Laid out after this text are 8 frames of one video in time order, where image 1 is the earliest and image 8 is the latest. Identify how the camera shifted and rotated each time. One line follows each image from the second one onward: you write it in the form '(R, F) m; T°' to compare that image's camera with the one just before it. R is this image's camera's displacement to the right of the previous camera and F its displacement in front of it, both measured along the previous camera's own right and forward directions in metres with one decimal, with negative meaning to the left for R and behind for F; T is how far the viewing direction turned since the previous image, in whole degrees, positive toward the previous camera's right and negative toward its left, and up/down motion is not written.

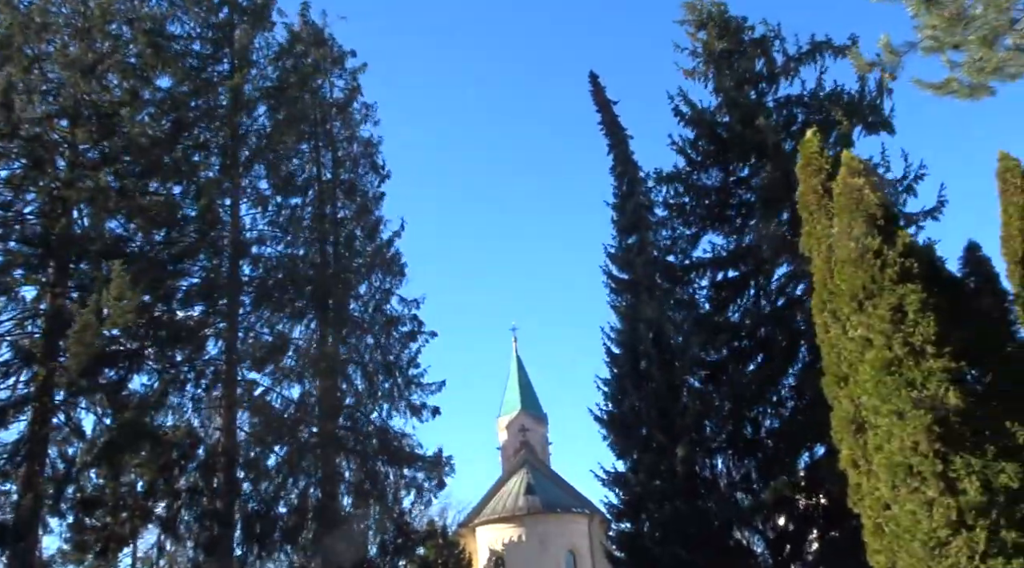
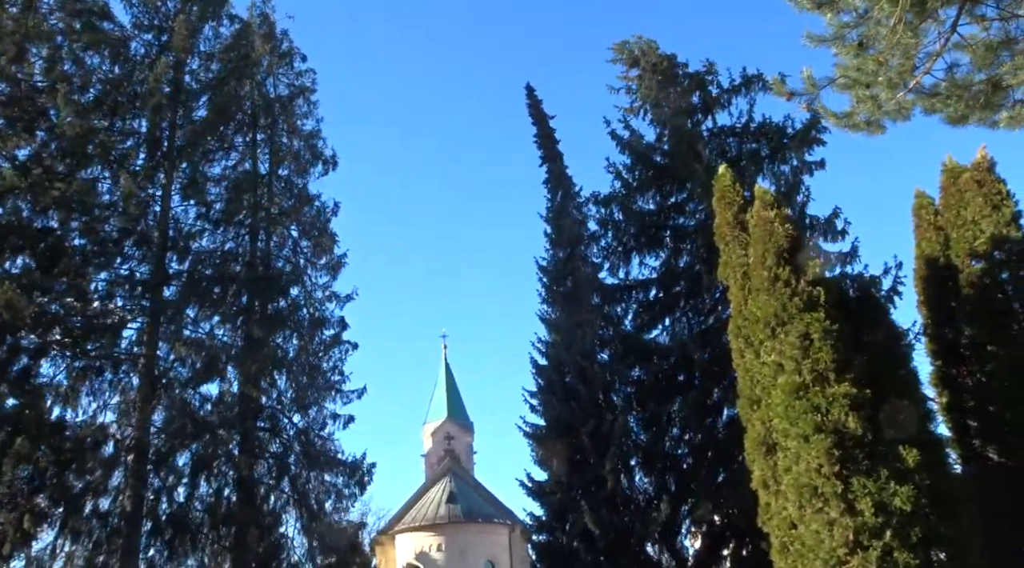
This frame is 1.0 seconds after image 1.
(0.0, 0.0) m; +5°
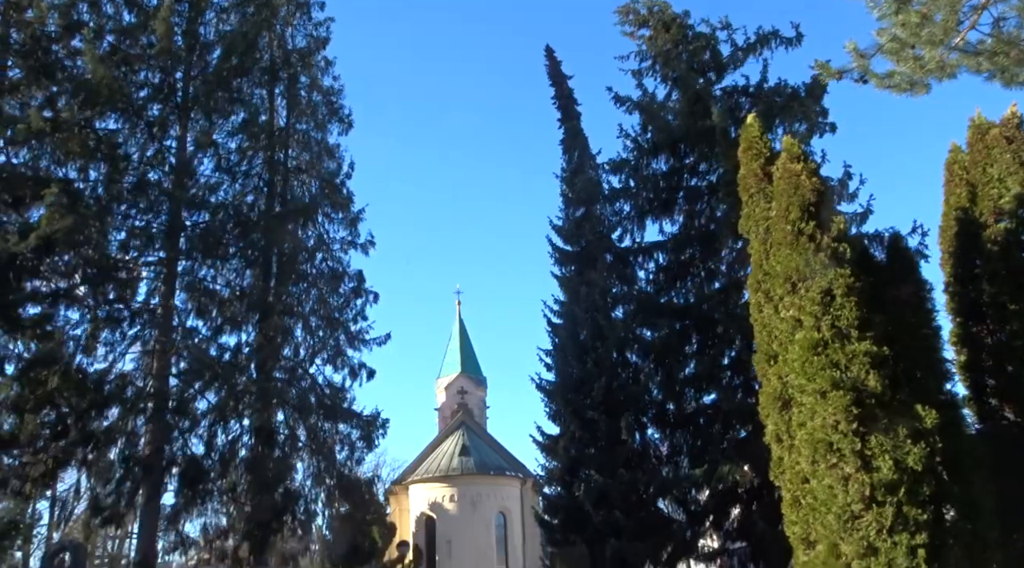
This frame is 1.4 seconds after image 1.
(0.0, 0.0) m; -1°
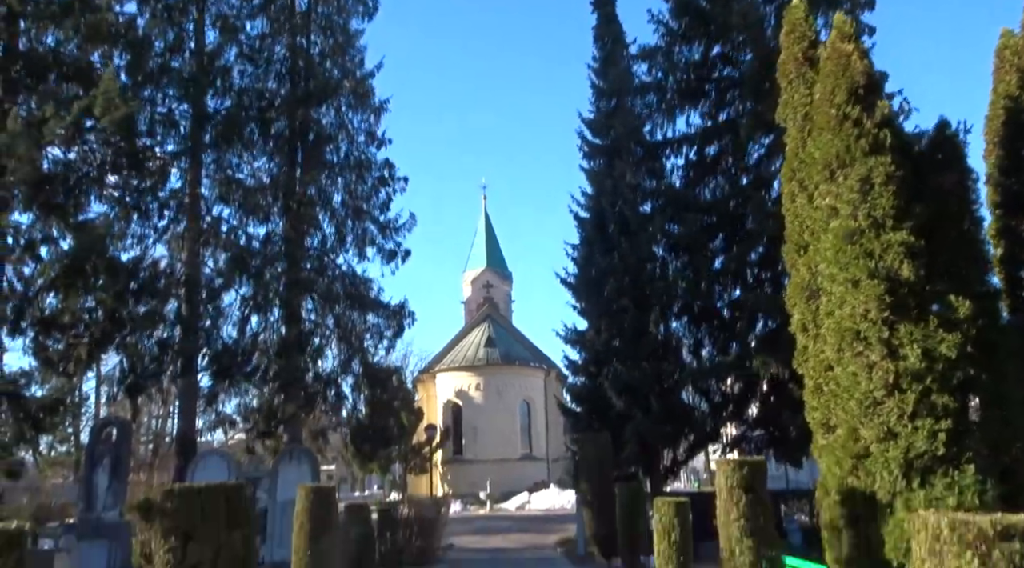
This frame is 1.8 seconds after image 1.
(0.0, -0.1) m; -2°
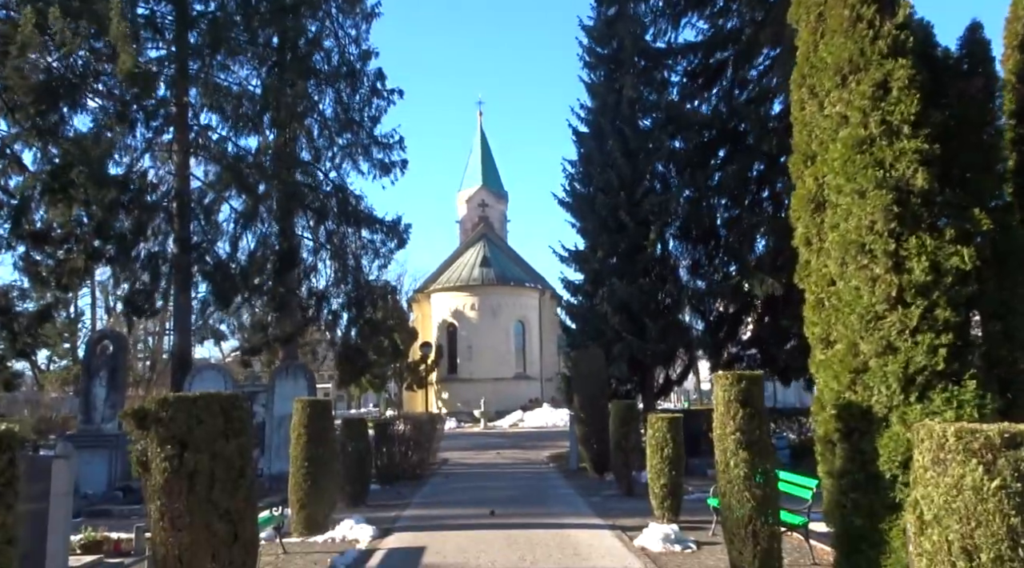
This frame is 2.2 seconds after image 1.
(0.0, +0.1) m; 0°
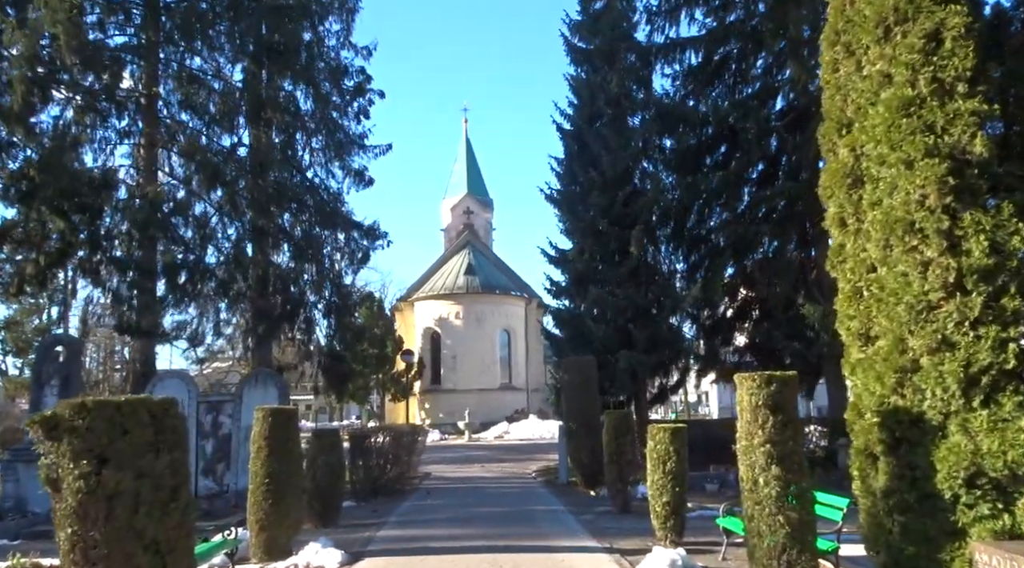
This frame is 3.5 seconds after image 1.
(0.0, +0.9) m; +1°
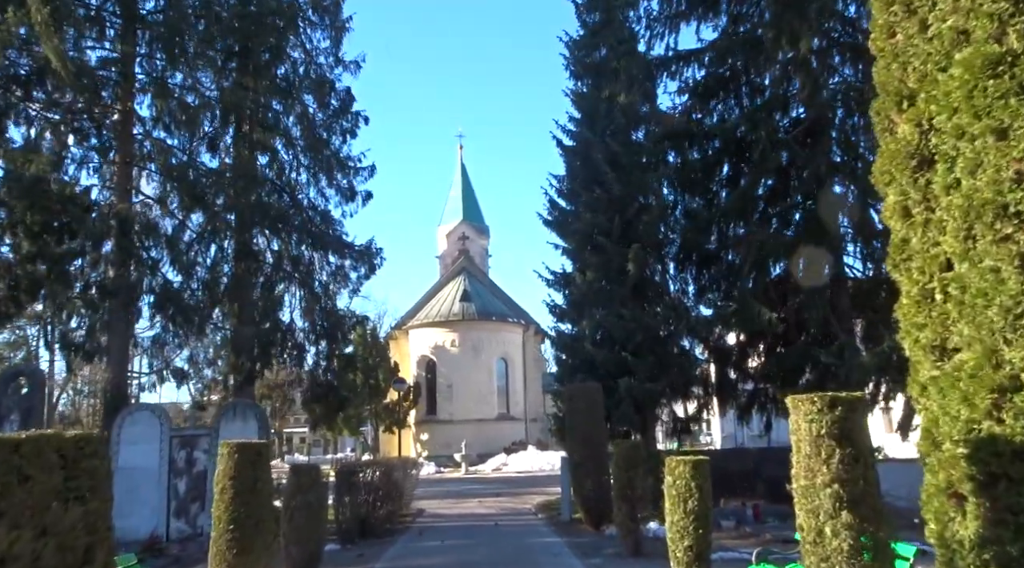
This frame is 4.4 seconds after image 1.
(0.0, +1.0) m; 0°
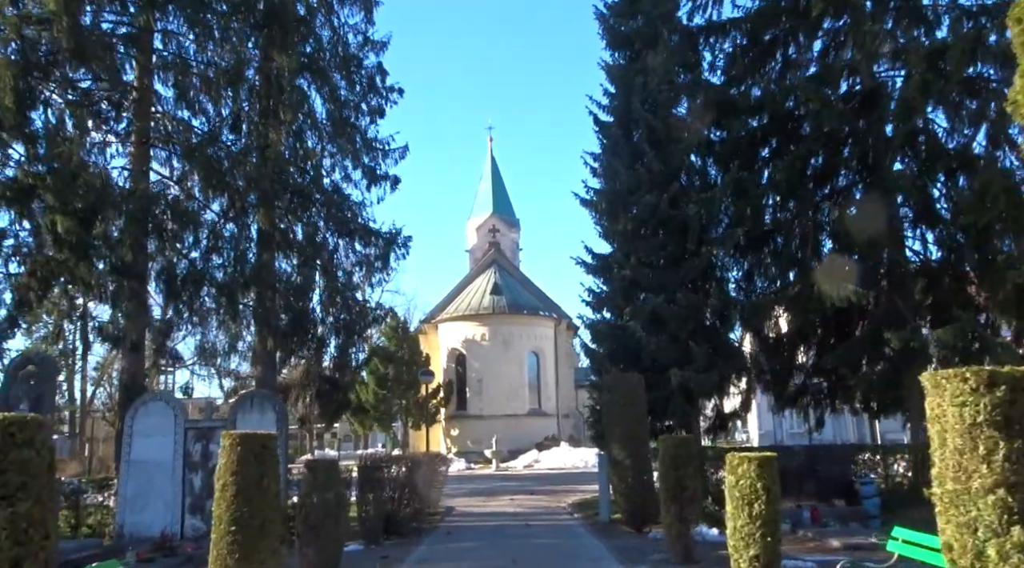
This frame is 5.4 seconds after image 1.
(-0.1, +0.9) m; -2°
